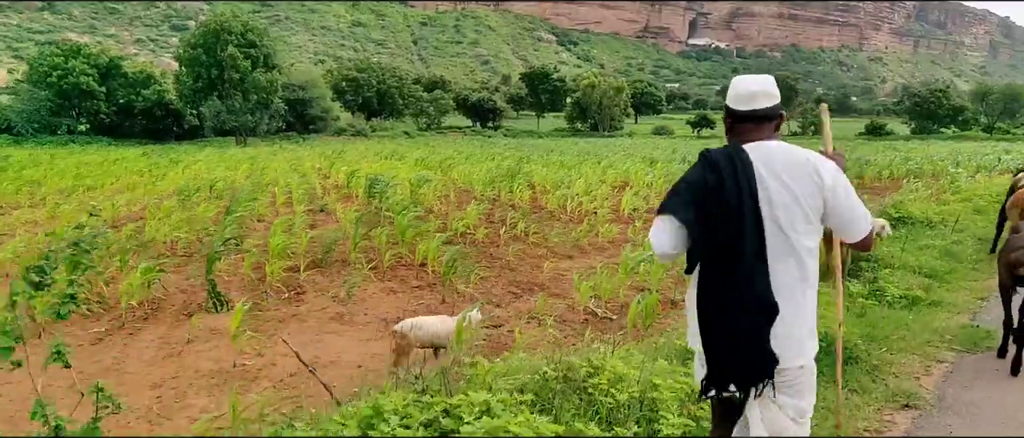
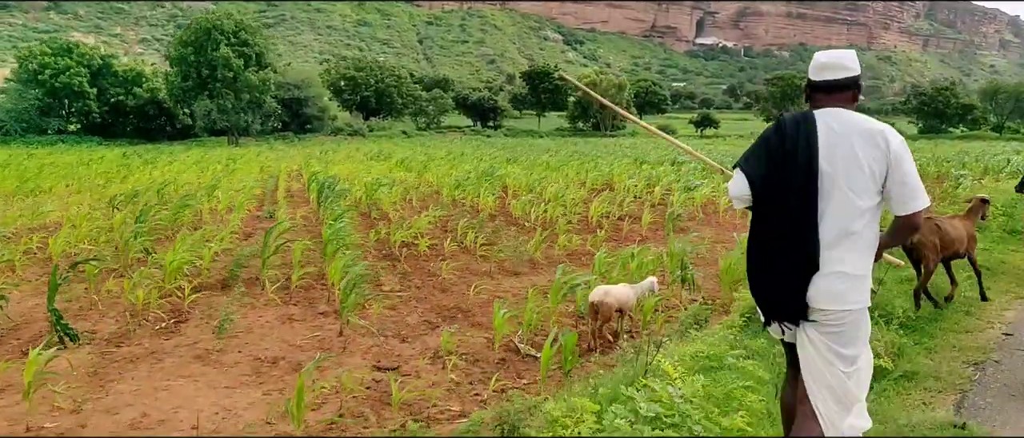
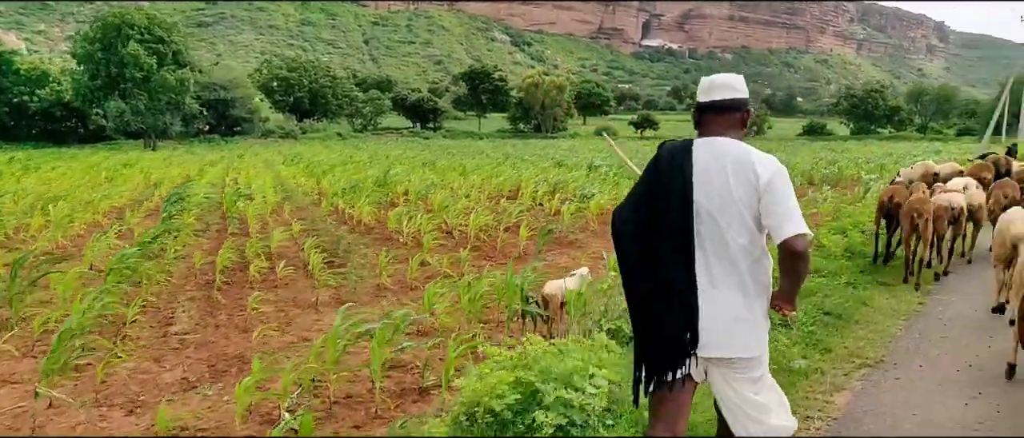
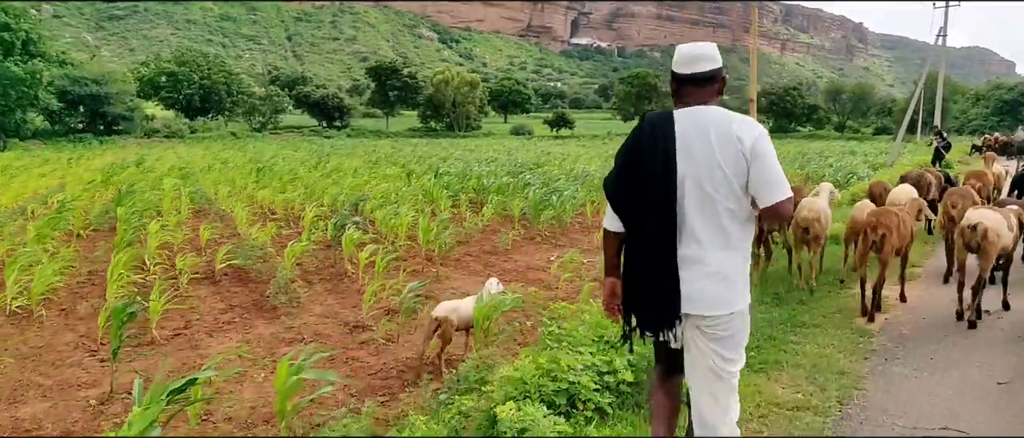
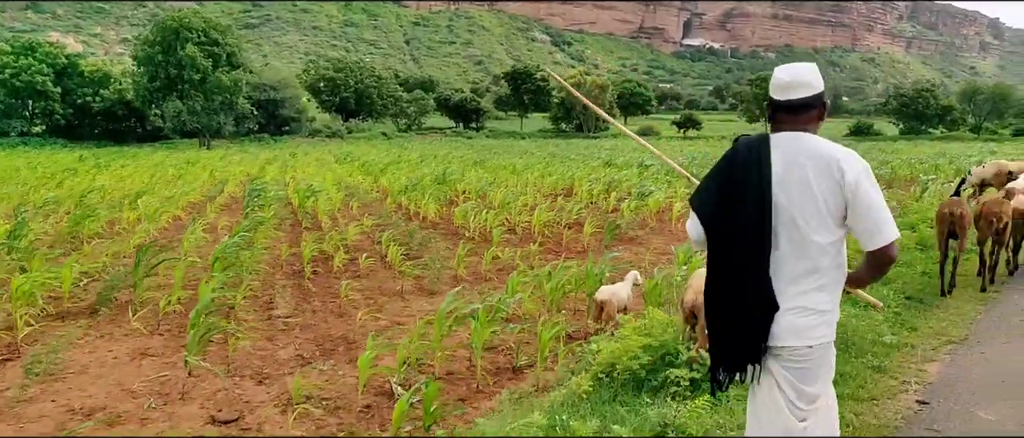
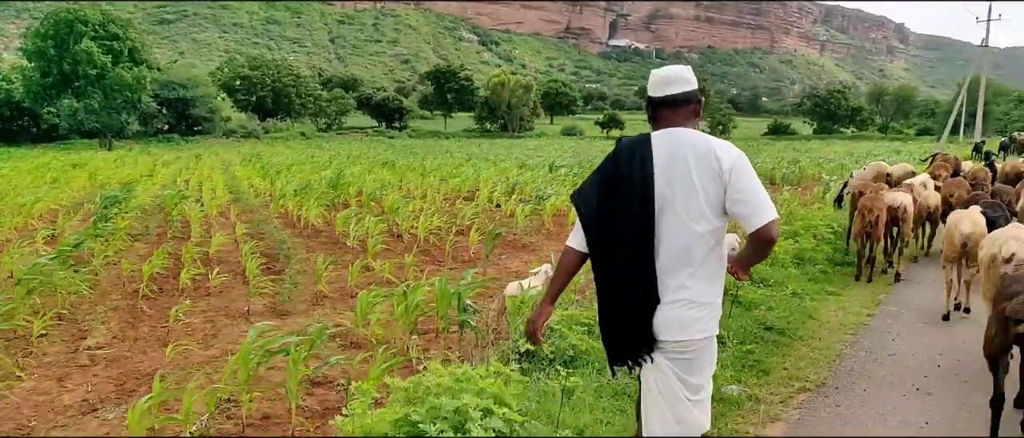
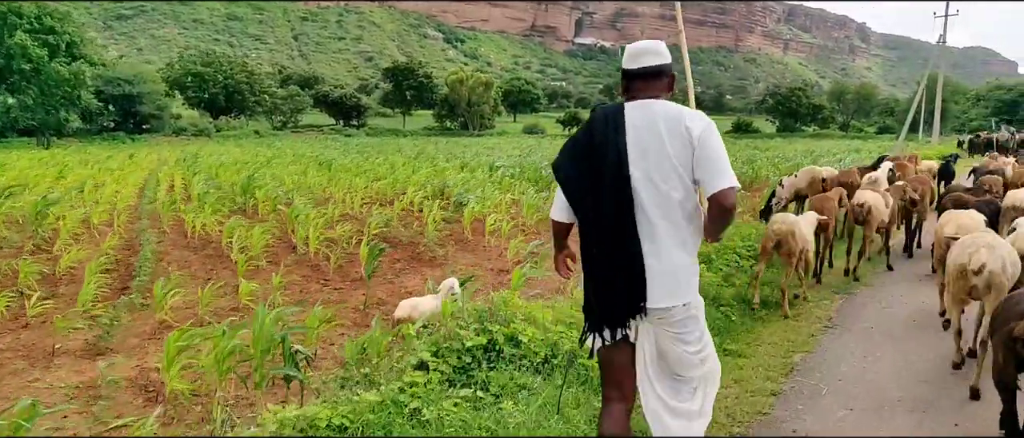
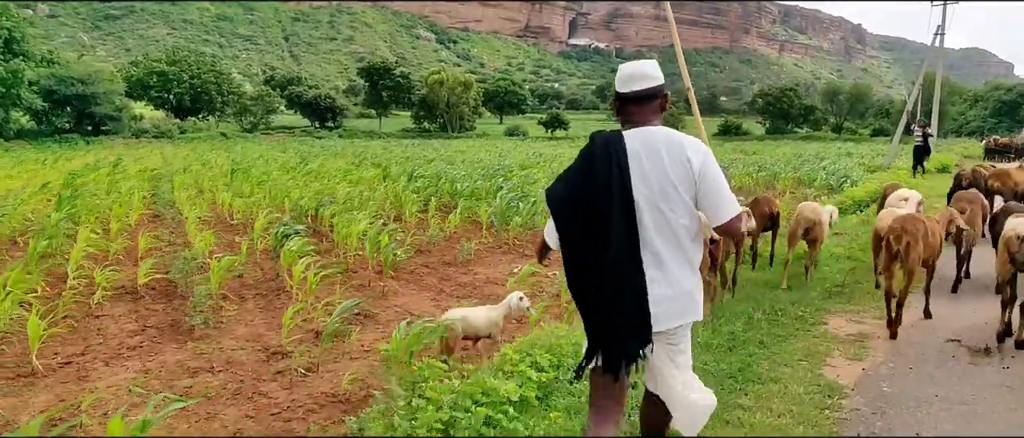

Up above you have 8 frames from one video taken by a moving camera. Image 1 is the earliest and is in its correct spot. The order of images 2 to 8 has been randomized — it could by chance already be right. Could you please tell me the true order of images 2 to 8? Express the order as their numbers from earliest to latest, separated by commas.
2, 5, 3, 6, 7, 4, 8
